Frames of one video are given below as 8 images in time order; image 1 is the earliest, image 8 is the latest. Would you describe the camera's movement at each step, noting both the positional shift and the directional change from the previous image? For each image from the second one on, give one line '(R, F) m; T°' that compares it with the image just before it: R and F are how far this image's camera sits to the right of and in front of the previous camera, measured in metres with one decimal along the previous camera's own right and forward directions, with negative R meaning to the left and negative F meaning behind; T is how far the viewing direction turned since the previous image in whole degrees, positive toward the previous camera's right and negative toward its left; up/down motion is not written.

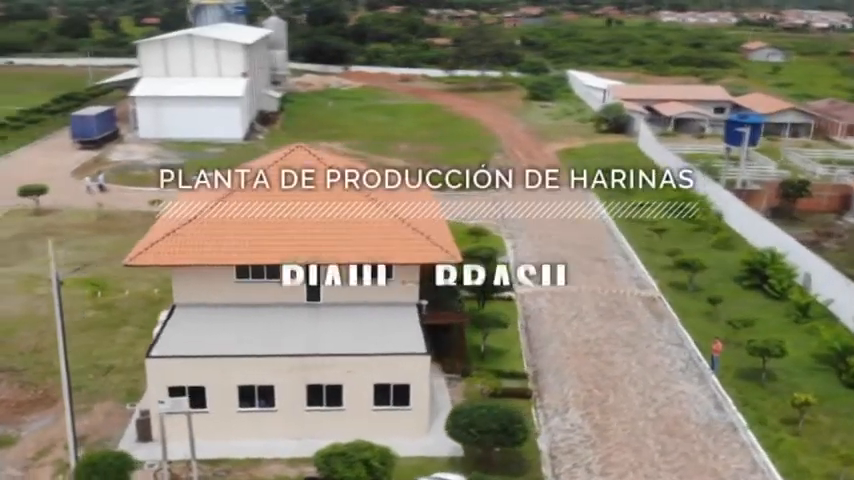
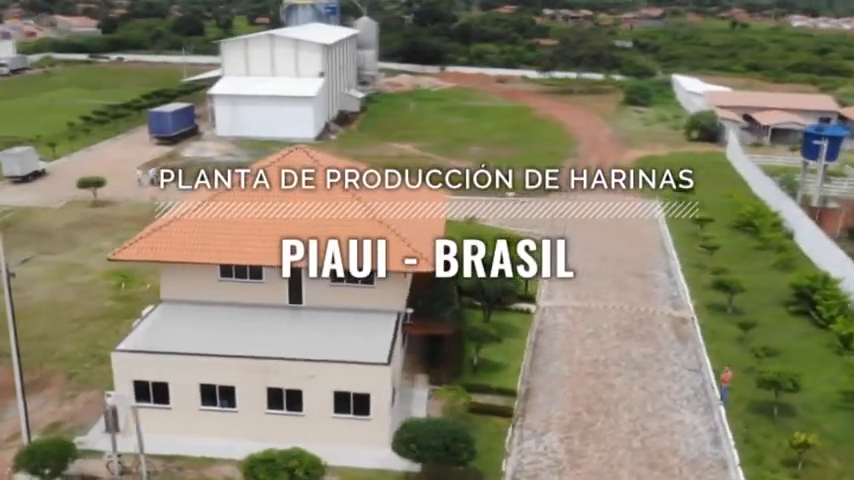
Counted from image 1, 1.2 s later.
(+3.2, +0.5) m; -8°
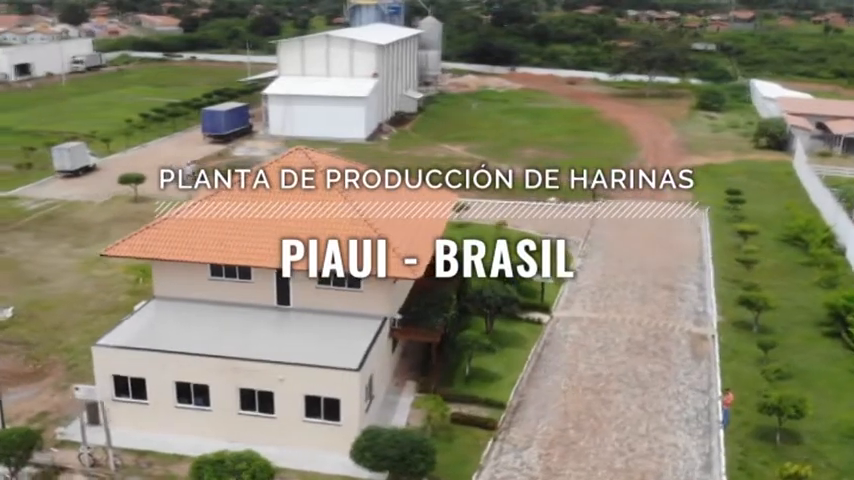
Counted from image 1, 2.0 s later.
(+2.3, +0.3) m; -6°
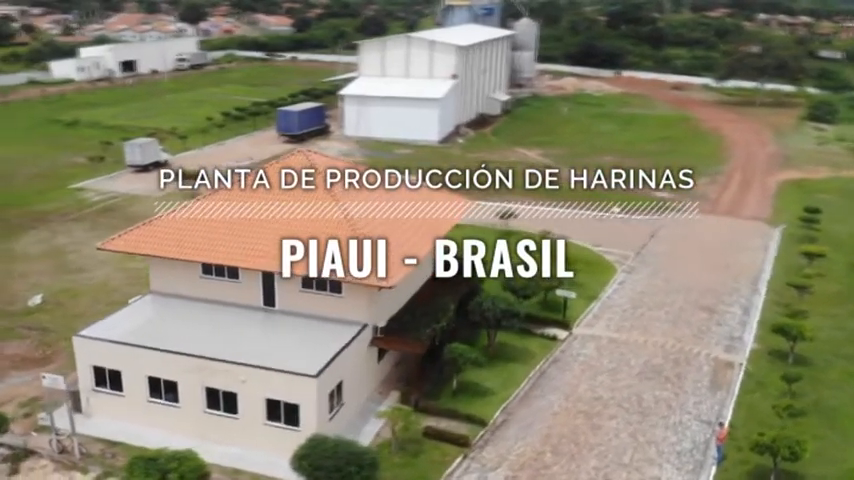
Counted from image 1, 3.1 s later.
(+3.3, +0.5) m; -8°
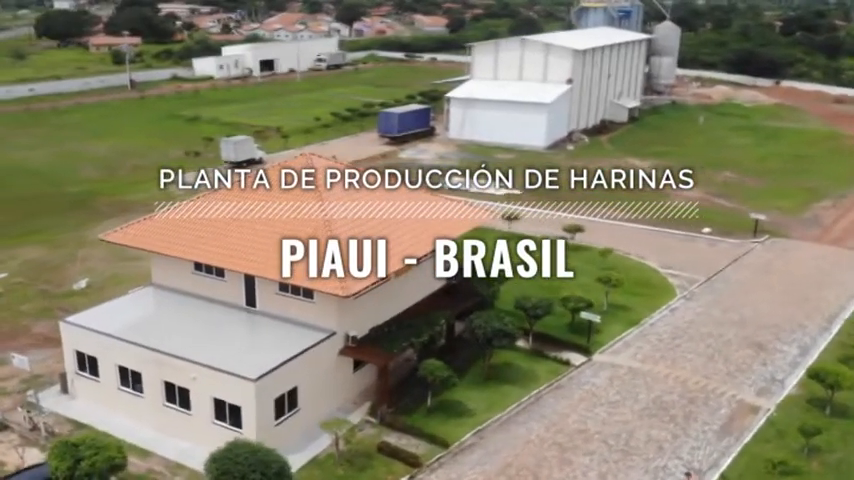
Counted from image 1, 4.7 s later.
(+4.7, +0.9) m; -12°
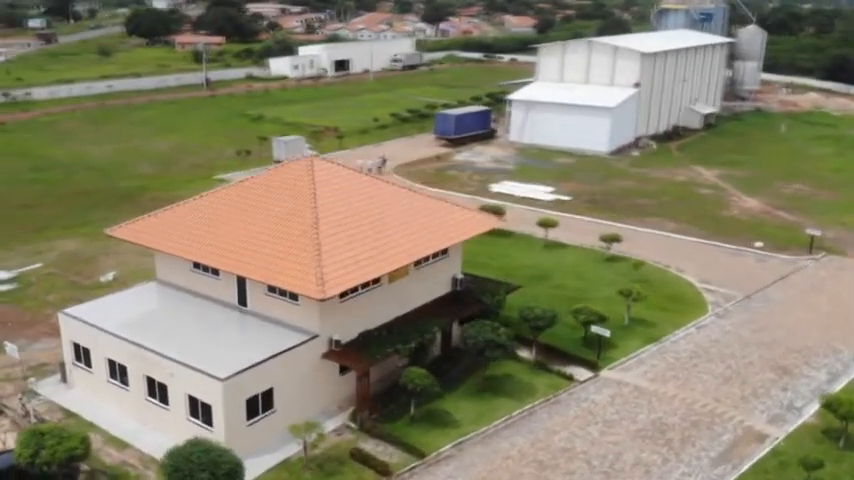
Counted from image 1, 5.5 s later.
(+2.7, +0.4) m; -7°
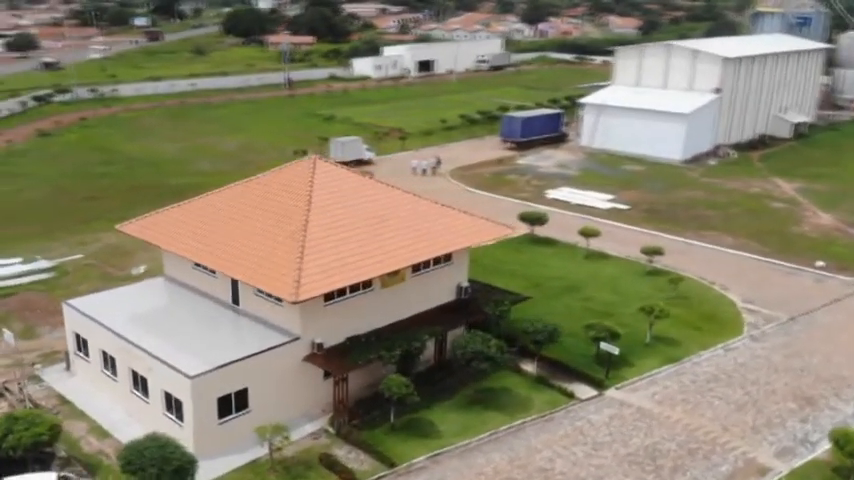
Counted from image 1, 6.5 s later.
(+3.1, +0.5) m; -8°
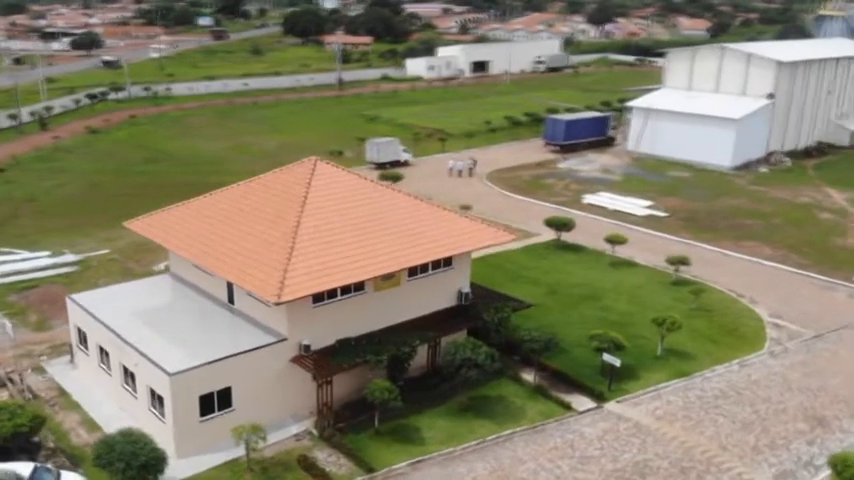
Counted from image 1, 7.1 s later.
(+2.1, +0.3) m; -5°
